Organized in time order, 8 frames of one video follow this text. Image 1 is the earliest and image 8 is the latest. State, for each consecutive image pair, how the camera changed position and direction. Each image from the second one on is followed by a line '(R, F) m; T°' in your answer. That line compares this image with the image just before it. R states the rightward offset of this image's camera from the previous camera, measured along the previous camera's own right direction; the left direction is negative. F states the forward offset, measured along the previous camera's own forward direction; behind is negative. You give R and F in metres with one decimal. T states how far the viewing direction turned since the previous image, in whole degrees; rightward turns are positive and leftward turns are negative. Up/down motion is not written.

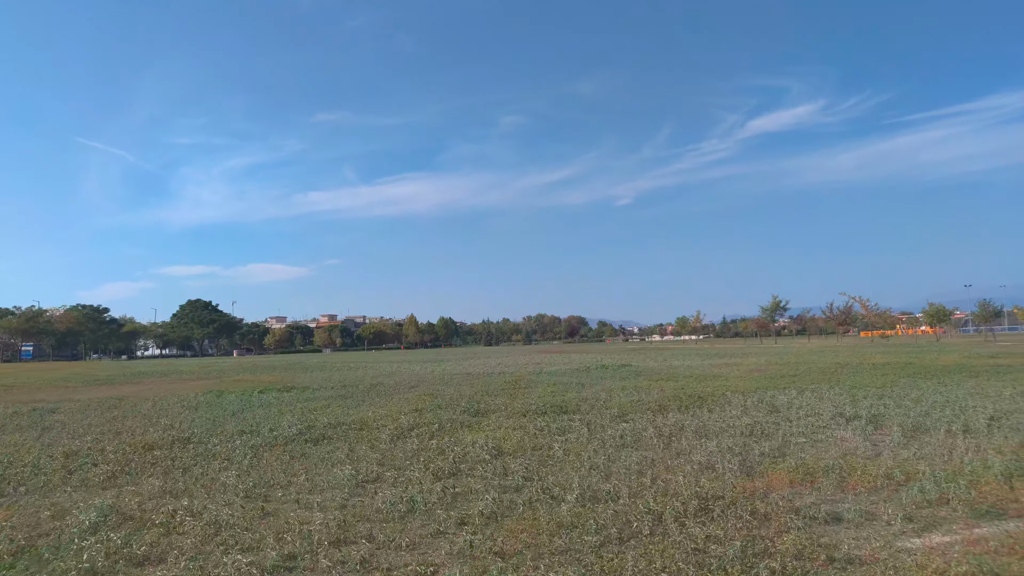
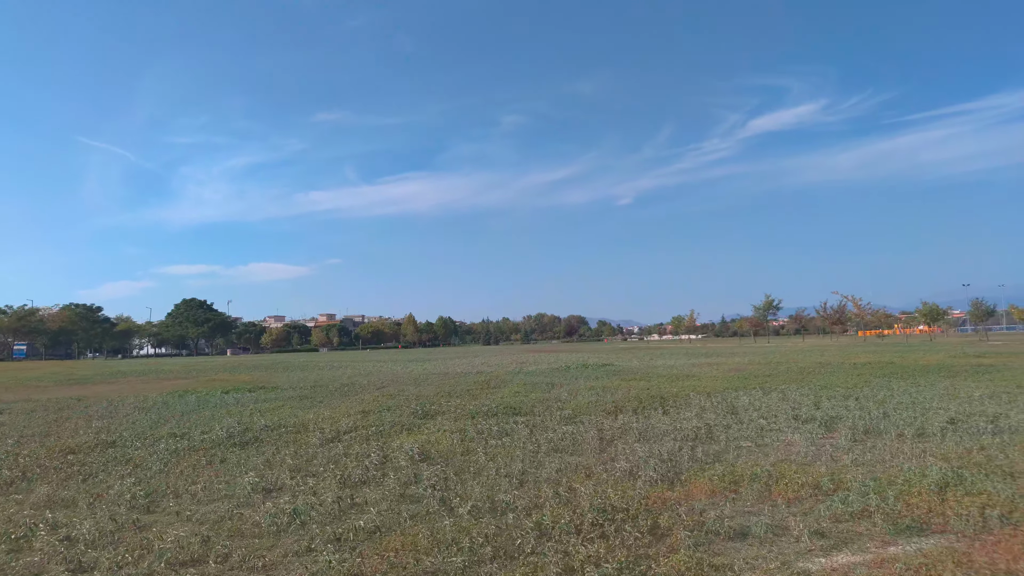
(+1.1, +0.6) m; 0°
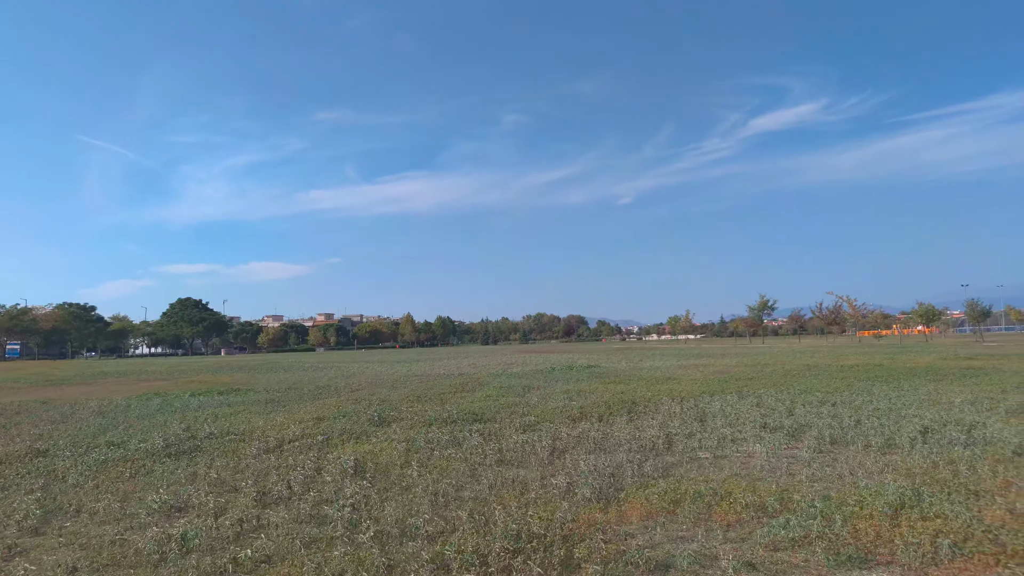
(+0.8, +0.6) m; 0°
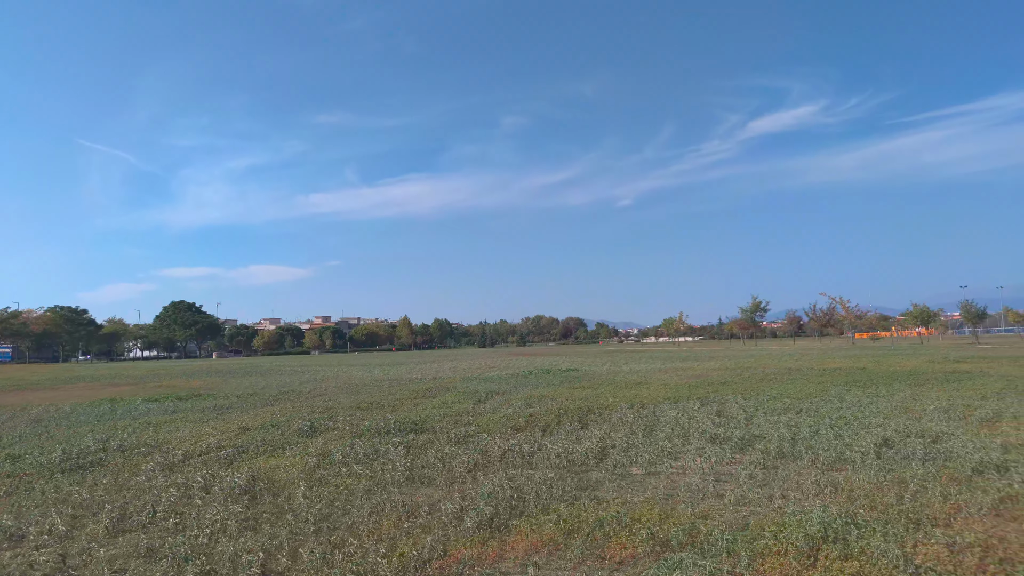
(+1.2, +1.0) m; 0°
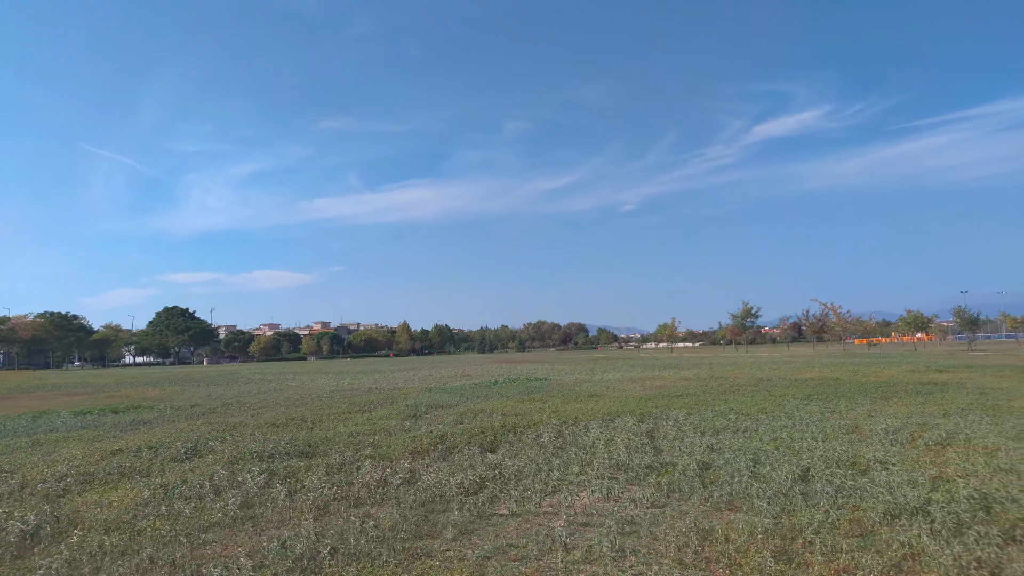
(+1.8, +1.3) m; 0°
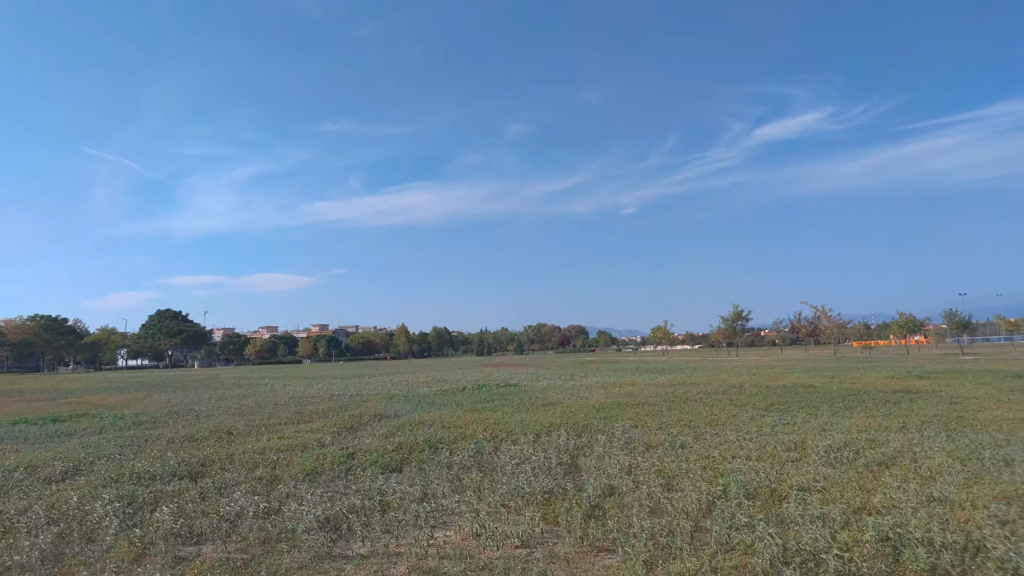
(+1.5, +1.0) m; 0°
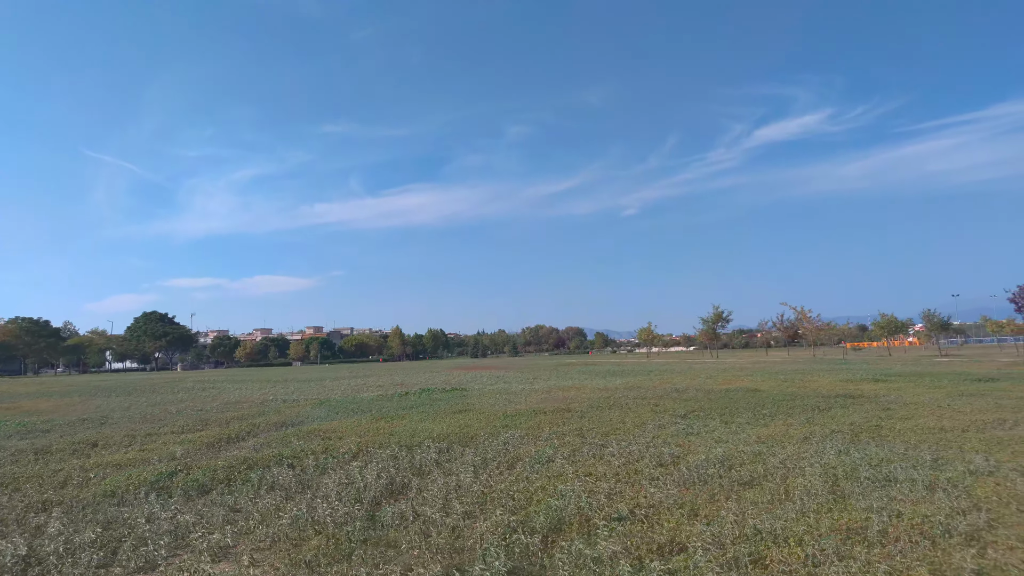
(+2.4, +1.3) m; 0°
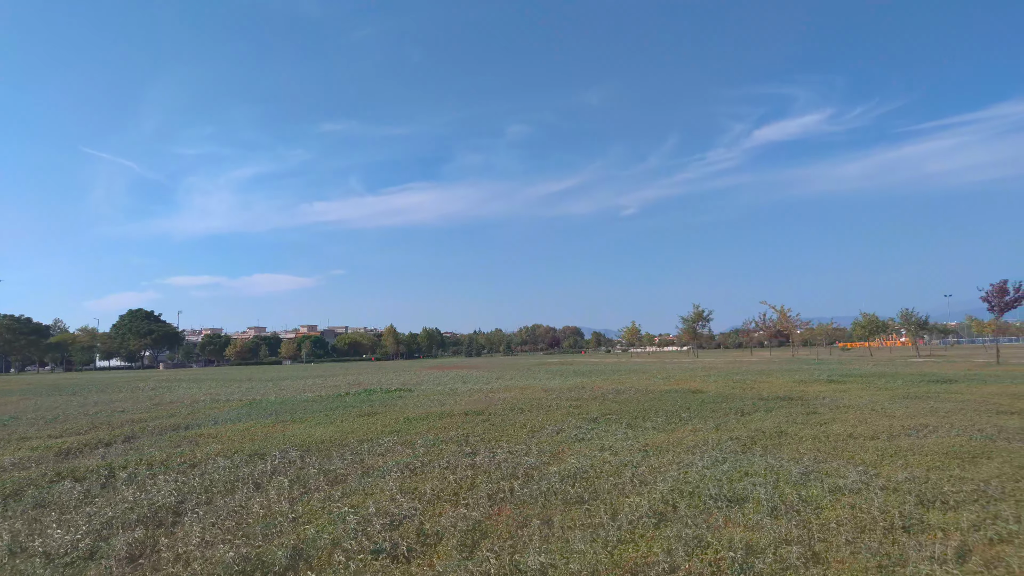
(+2.3, +1.2) m; 0°
